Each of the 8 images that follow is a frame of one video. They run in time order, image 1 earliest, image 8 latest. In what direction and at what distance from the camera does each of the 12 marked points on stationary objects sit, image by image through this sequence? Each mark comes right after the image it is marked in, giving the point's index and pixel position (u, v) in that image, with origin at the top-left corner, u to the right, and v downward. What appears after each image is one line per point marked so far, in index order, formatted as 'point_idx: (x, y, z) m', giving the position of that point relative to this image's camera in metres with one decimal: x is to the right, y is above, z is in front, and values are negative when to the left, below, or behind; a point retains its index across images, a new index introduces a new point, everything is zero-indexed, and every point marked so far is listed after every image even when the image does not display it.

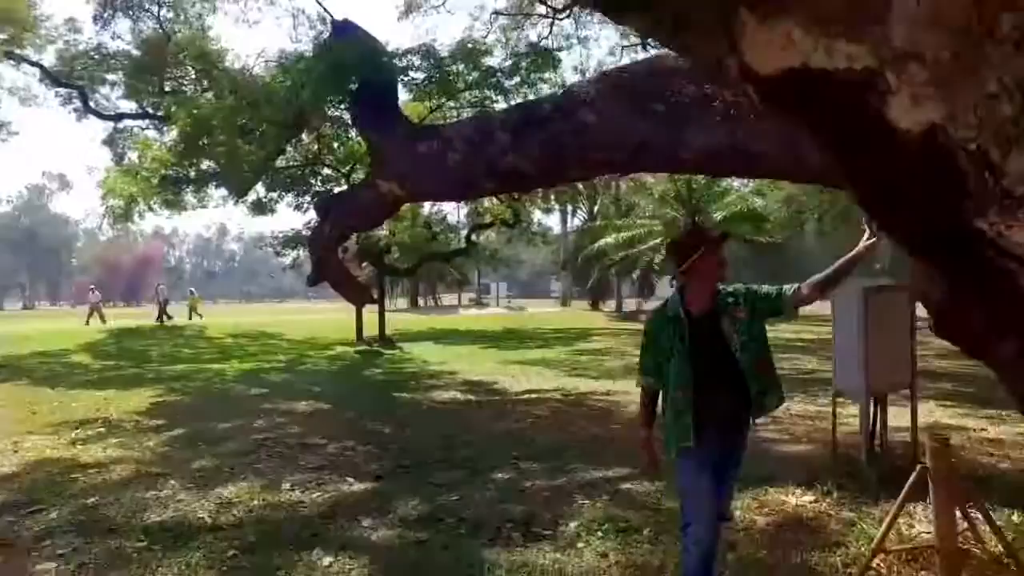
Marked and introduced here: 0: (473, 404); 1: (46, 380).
0: (-0.7, -2.0, +10.9) m
1: (-10.6, -2.1, +14.1) m
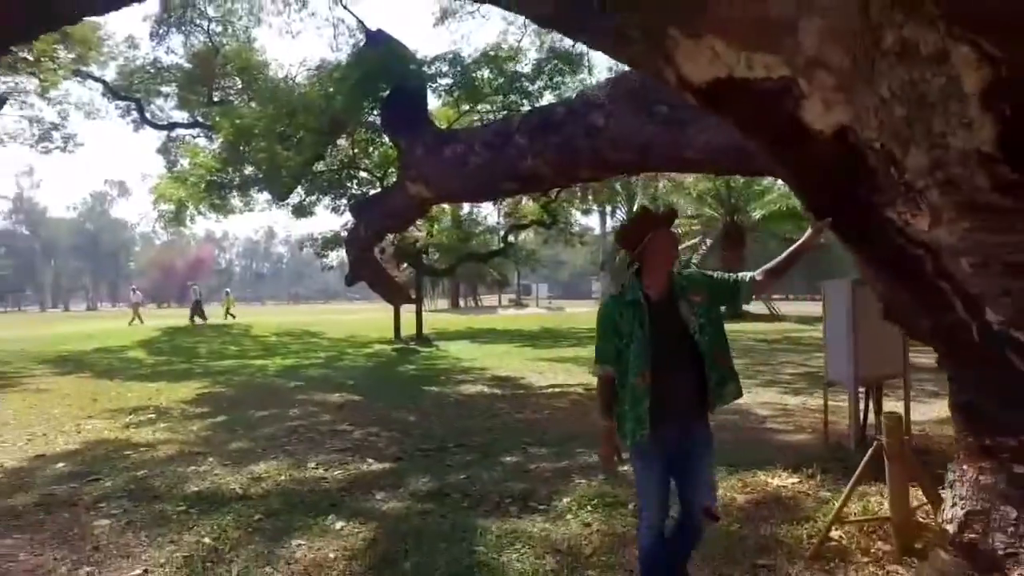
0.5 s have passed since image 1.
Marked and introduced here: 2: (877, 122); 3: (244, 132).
0: (-0.3, -2.0, +11.3) m
1: (-9.9, -2.1, +15.2) m
2: (+1.5, +0.7, +2.5) m
3: (-6.0, +3.6, +14.1) m
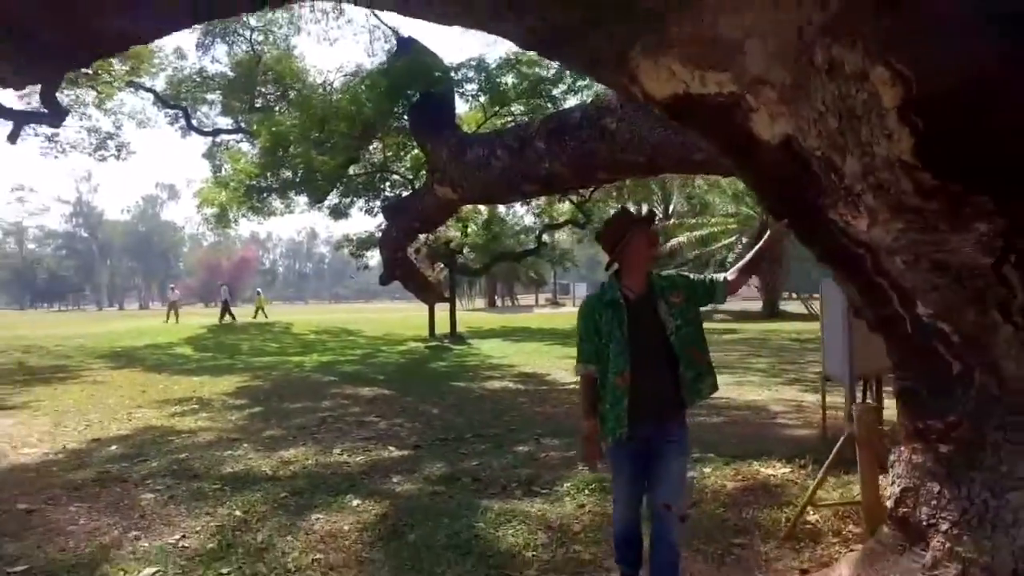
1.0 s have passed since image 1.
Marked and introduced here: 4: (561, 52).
0: (+0.1, -2.0, +11.7) m
1: (-9.3, -2.0, +16.1) m
2: (+1.3, +0.7, +2.7) m
3: (-5.4, +3.6, +14.8) m
4: (+0.3, +1.3, +3.2) m
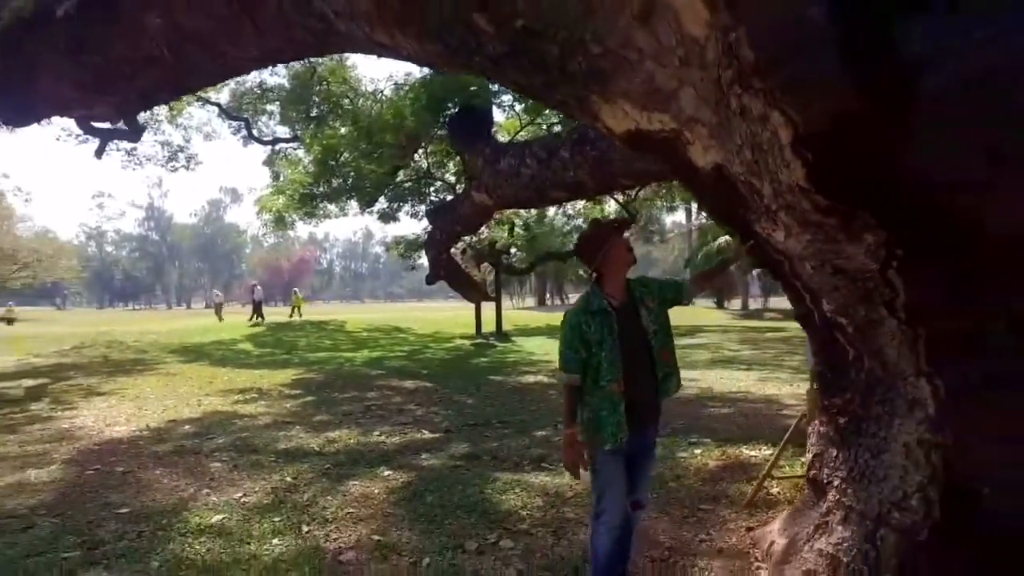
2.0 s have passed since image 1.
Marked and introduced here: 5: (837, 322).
0: (+0.8, -1.9, +12.4) m
1: (-8.2, -2.1, +17.6) m
2: (+1.2, +0.7, +3.4) m
3: (-4.6, +3.6, +15.9) m
4: (+0.2, +1.3, +3.9) m
5: (+1.7, -0.2, +3.4) m
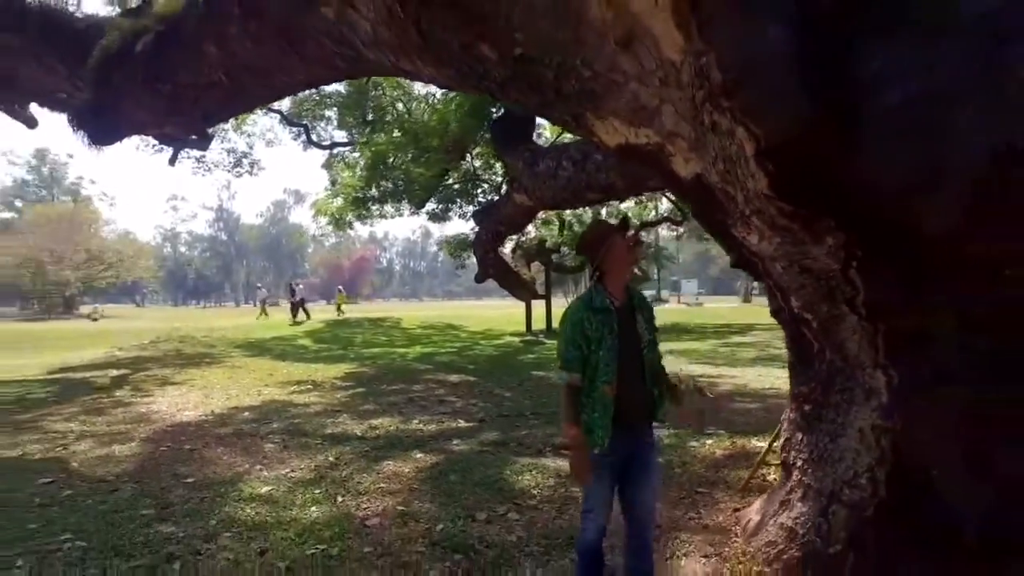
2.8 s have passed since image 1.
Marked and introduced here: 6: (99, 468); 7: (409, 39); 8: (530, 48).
0: (+1.6, -1.9, +12.7) m
1: (-7.0, -2.0, +18.7) m
2: (+1.2, +0.7, +3.7) m
3: (-3.4, +3.6, +16.7) m
4: (+0.3, +1.3, +4.4) m
5: (+1.7, -0.2, +3.7) m
6: (-4.1, -1.8, +6.1) m
7: (-0.7, +1.7, +4.4) m
8: (+0.1, +1.5, +4.0) m
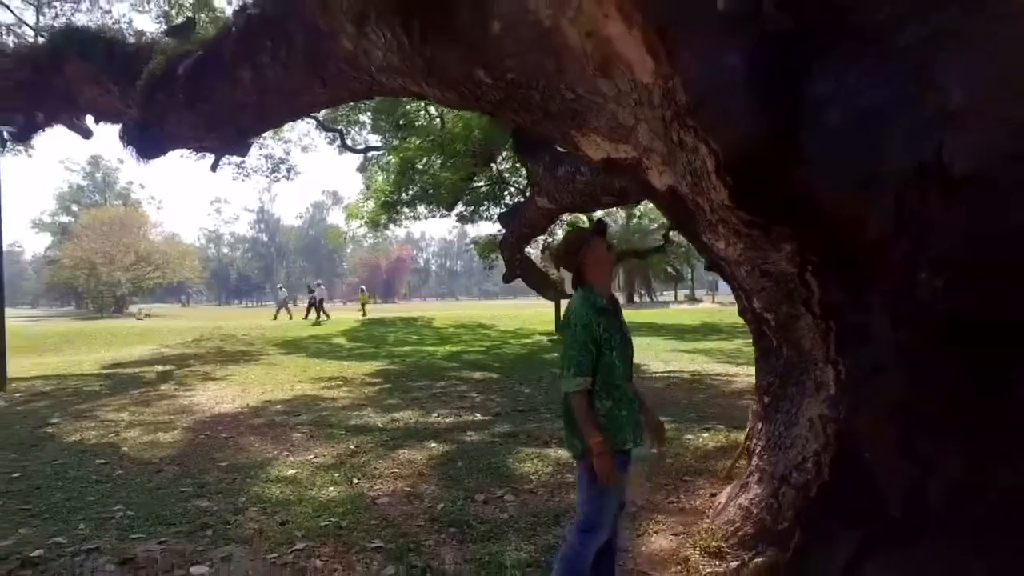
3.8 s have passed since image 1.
0: (+2.0, -1.9, +13.0) m
1: (-6.2, -2.0, +19.5) m
2: (+1.1, +0.7, +4.0) m
3: (-2.8, +3.6, +17.3) m
4: (+0.2, +1.2, +4.8) m
5: (+1.7, -0.2, +4.0) m
6: (-4.0, -1.8, +6.8) m
7: (-0.8, +1.7, +4.8) m
8: (+0.1, +1.5, +4.4) m
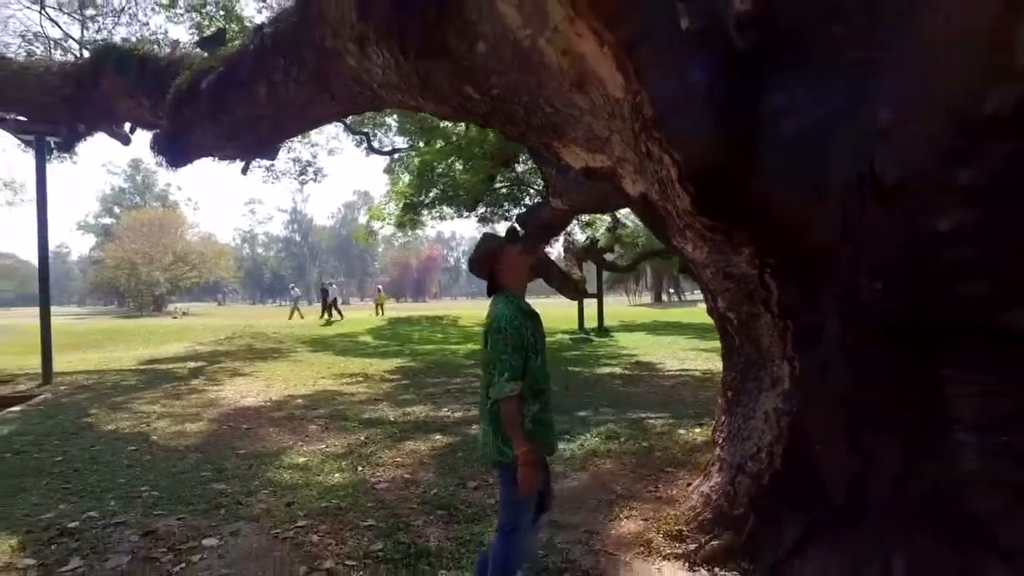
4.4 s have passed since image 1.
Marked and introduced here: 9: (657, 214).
0: (+2.3, -1.9, +13.3) m
1: (-5.6, -2.0, +20.1) m
2: (+1.0, +0.7, +4.3) m
3: (-2.3, +3.7, +17.7) m
4: (+0.1, +1.2, +5.1) m
5: (+1.5, -0.2, +4.3) m
6: (-4.0, -1.8, +7.3) m
7: (-0.8, +1.7, +5.2) m
8: (-0.1, +1.5, +4.7) m
9: (+1.1, +0.5, +4.5) m
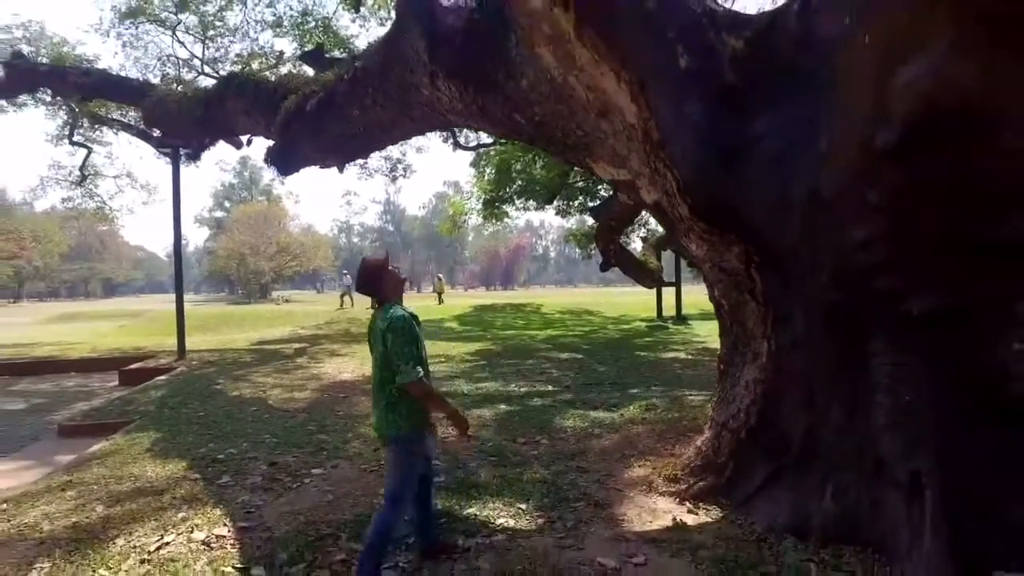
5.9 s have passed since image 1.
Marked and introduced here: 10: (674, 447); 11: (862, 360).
0: (+3.8, -1.6, +14.0) m
1: (-3.0, -1.6, +21.8) m
2: (+1.3, +0.7, +5.2) m
3: (-0.1, +4.0, +18.9) m
4: (+0.5, +1.3, +6.1) m
5: (+1.8, -0.1, +5.1) m
6: (-3.2, -1.7, +8.9) m
7: (-0.4, +1.8, +6.3) m
8: (+0.3, +1.6, +5.7) m
9: (+1.4, +0.6, +5.4) m
10: (+1.5, -1.5, +5.9) m
11: (+2.2, -0.5, +3.9) m
